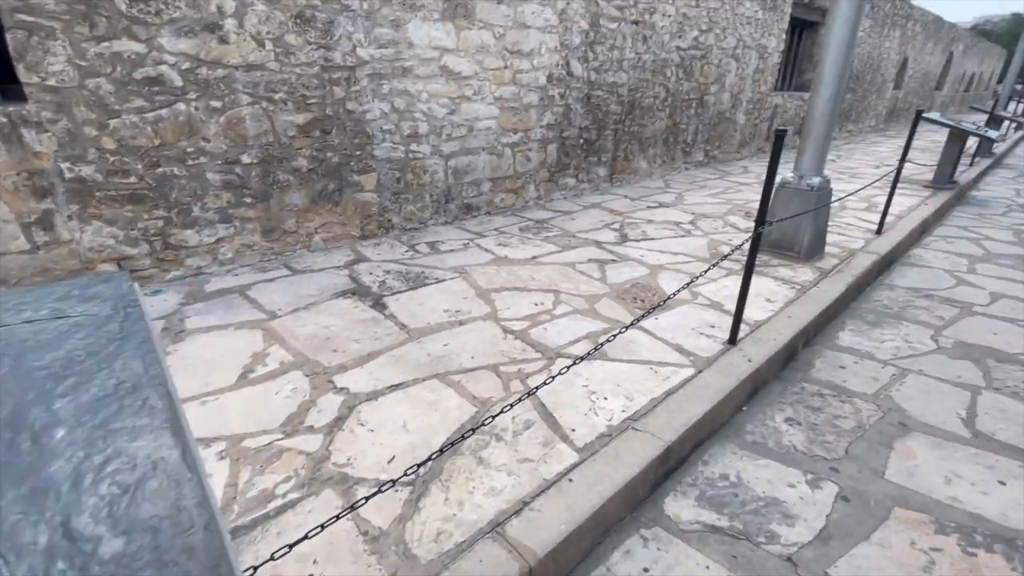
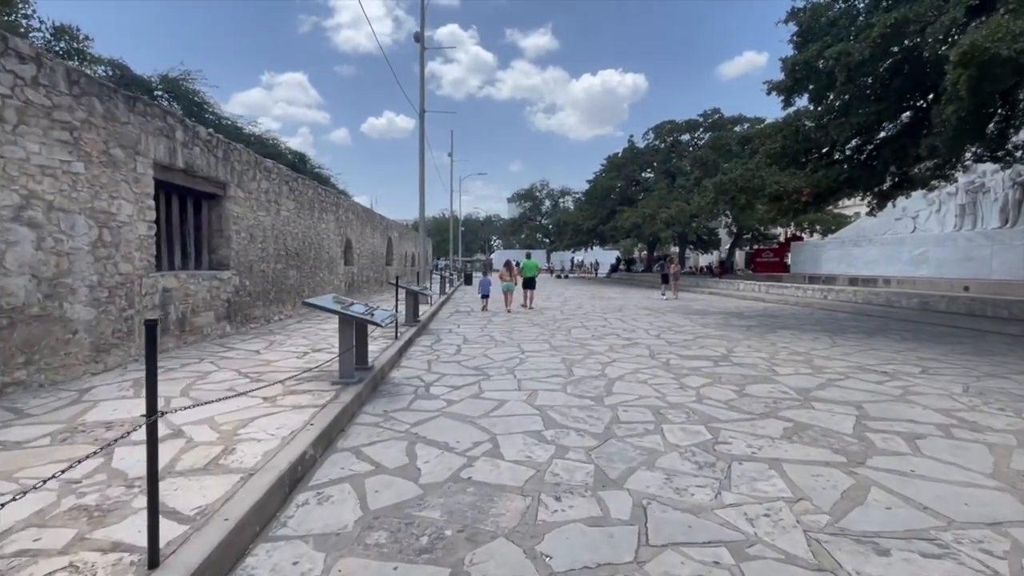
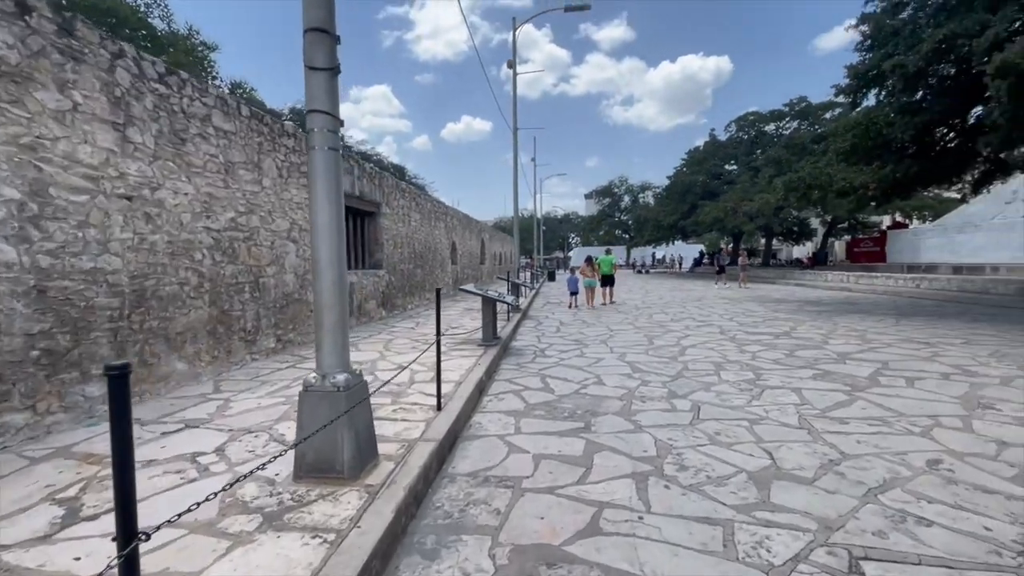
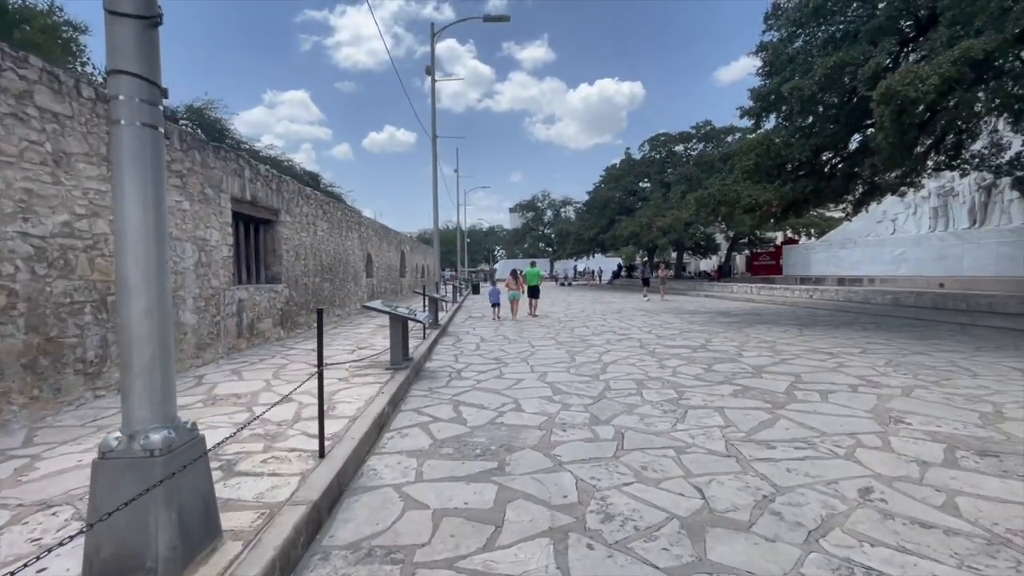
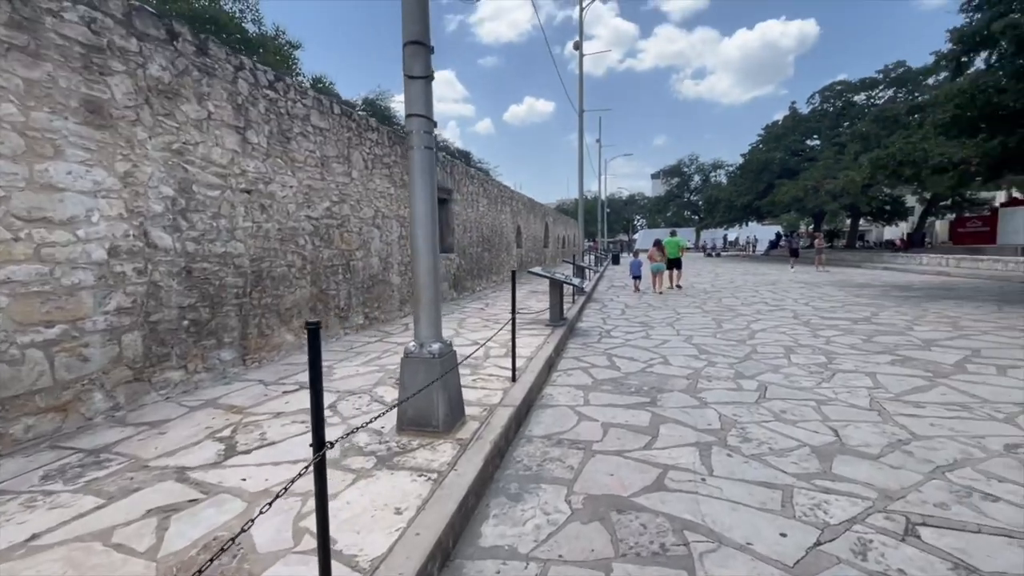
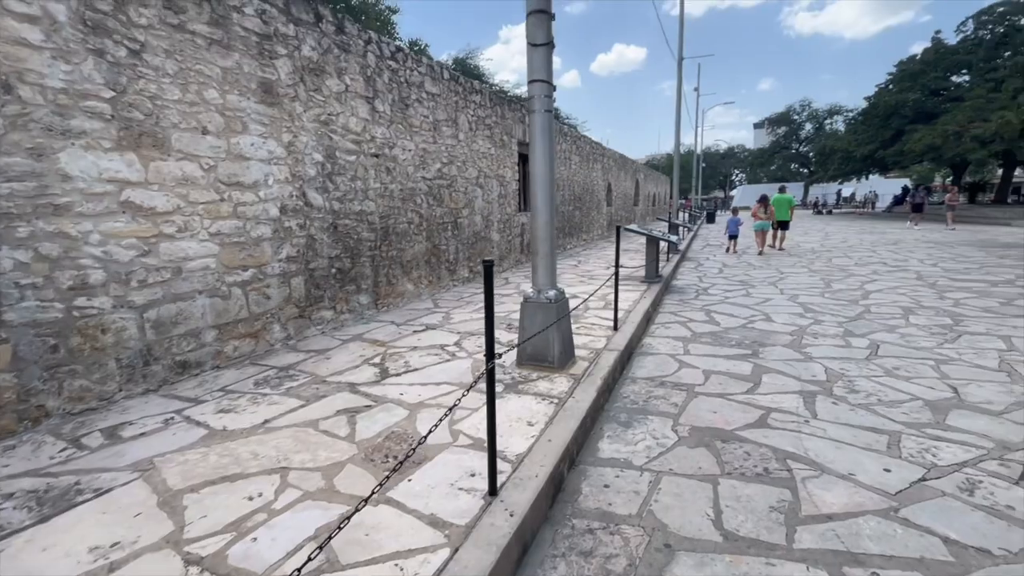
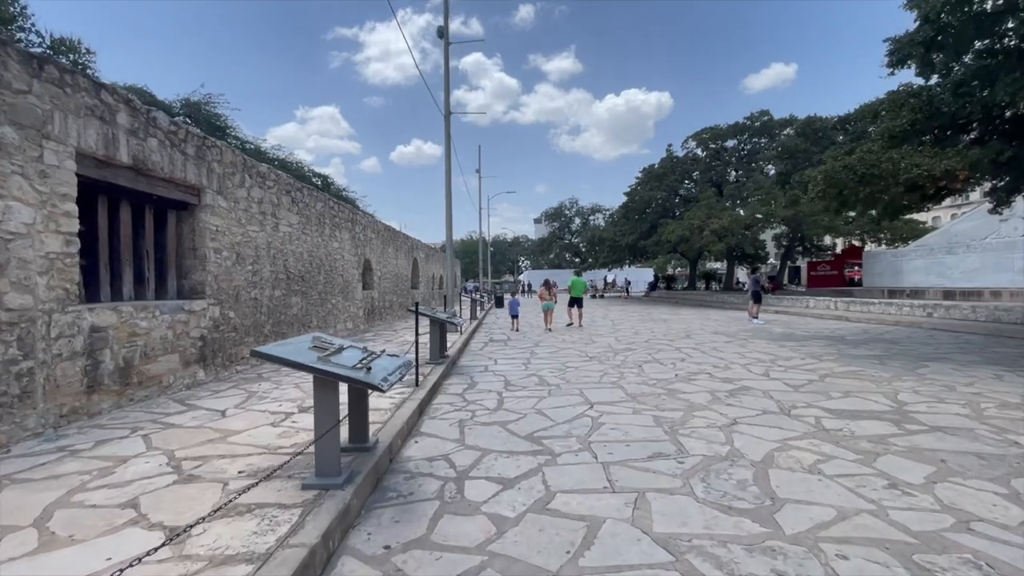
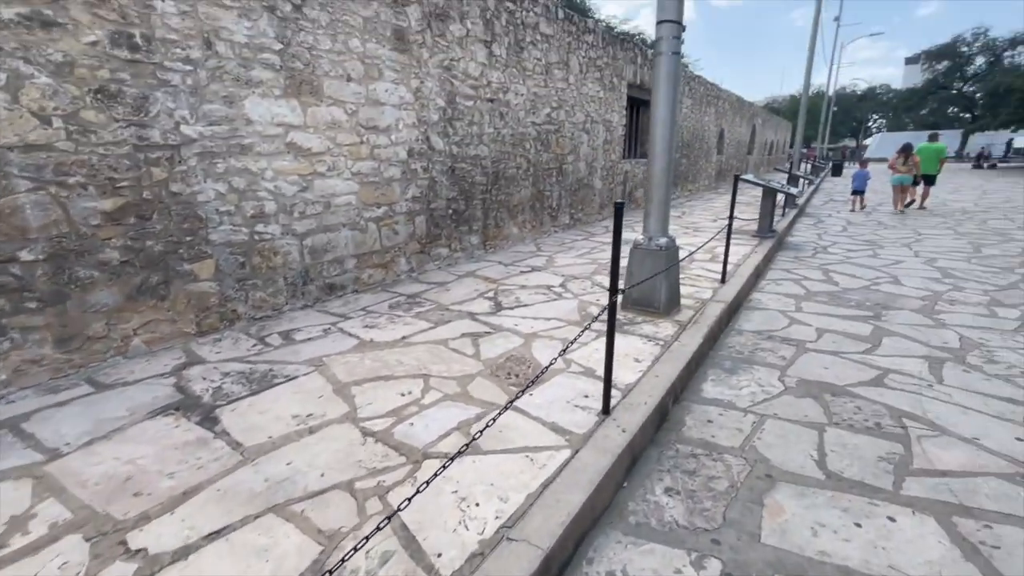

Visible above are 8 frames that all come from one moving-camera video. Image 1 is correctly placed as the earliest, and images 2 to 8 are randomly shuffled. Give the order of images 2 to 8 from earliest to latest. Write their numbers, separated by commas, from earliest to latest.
8, 6, 5, 3, 4, 2, 7
